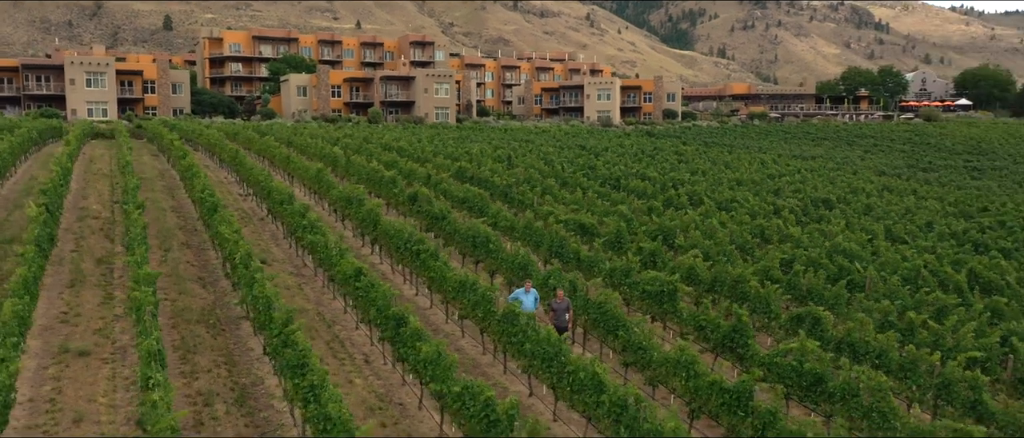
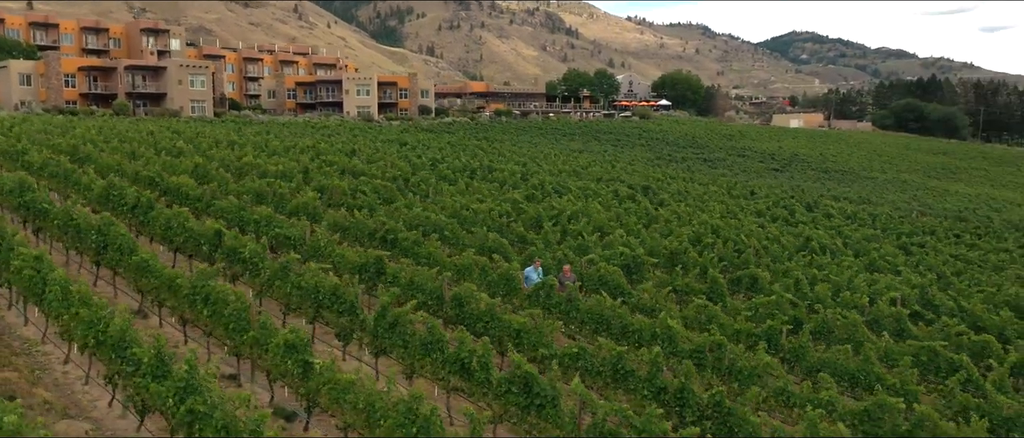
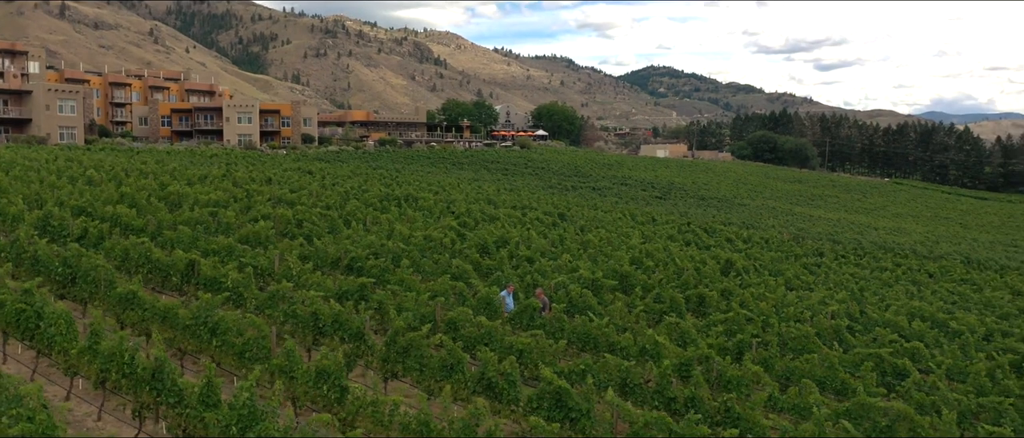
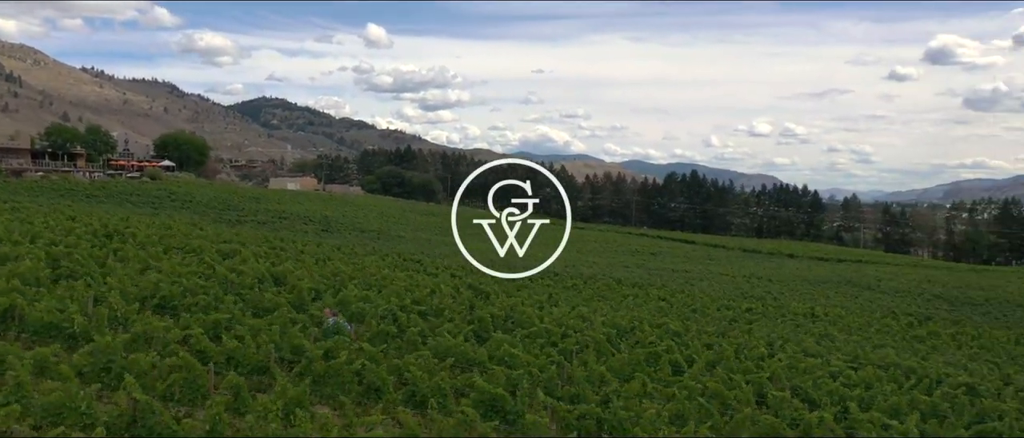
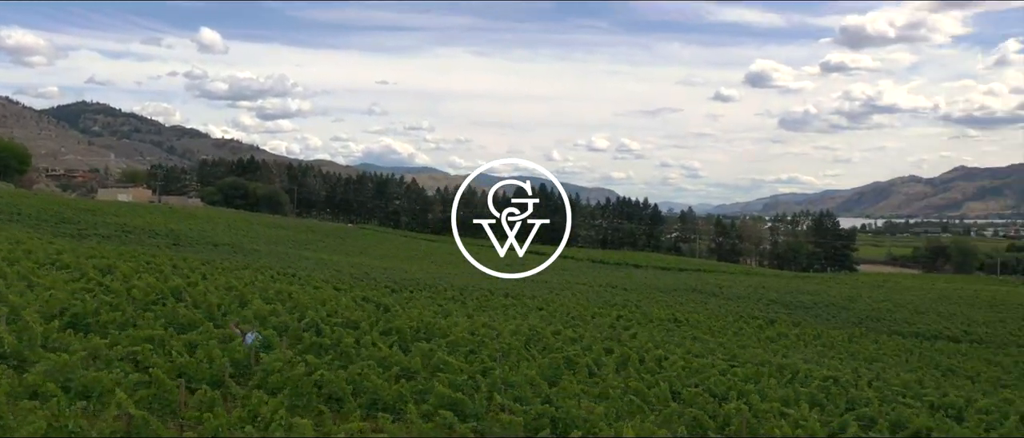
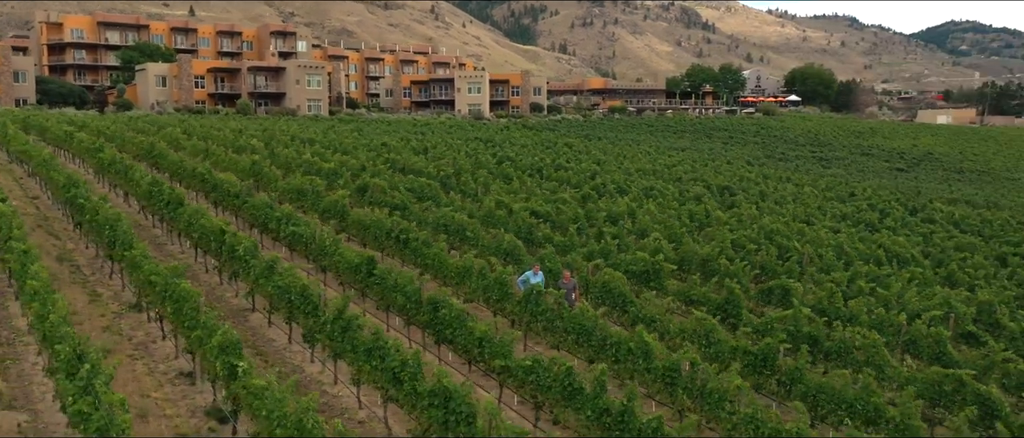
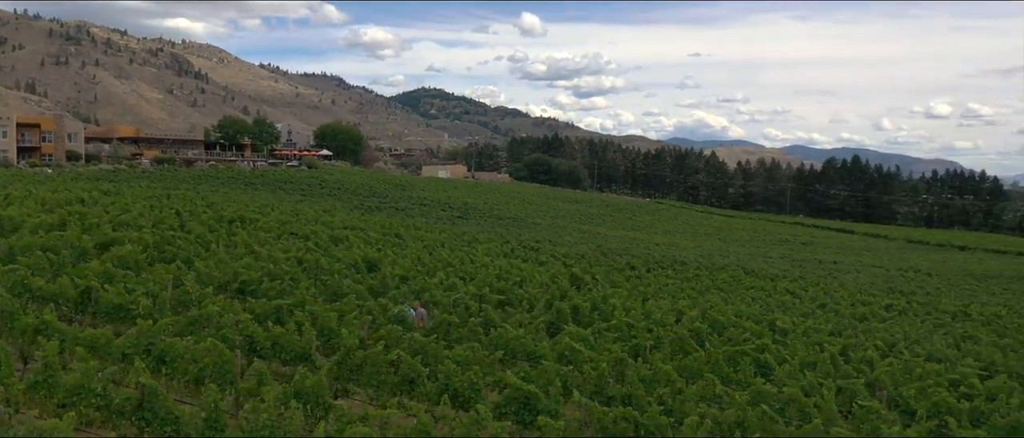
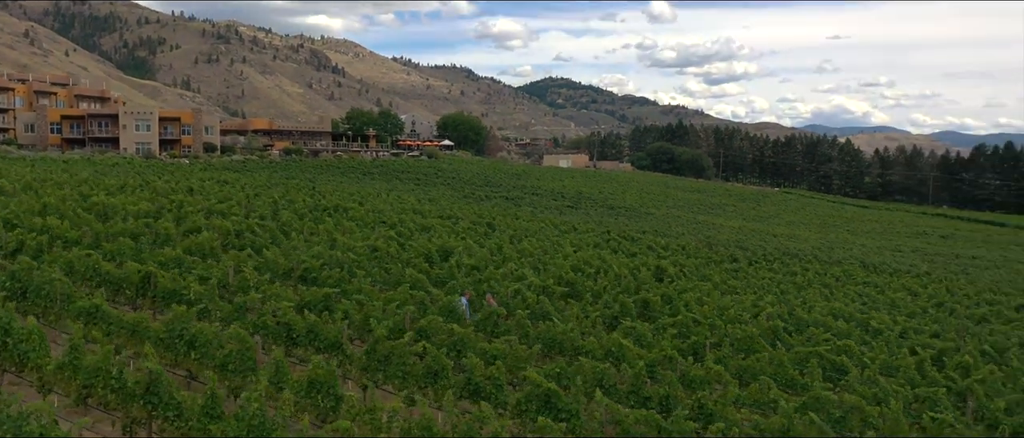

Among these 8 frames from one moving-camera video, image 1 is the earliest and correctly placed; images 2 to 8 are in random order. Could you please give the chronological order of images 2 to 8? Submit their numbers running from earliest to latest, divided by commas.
6, 2, 3, 8, 7, 4, 5
